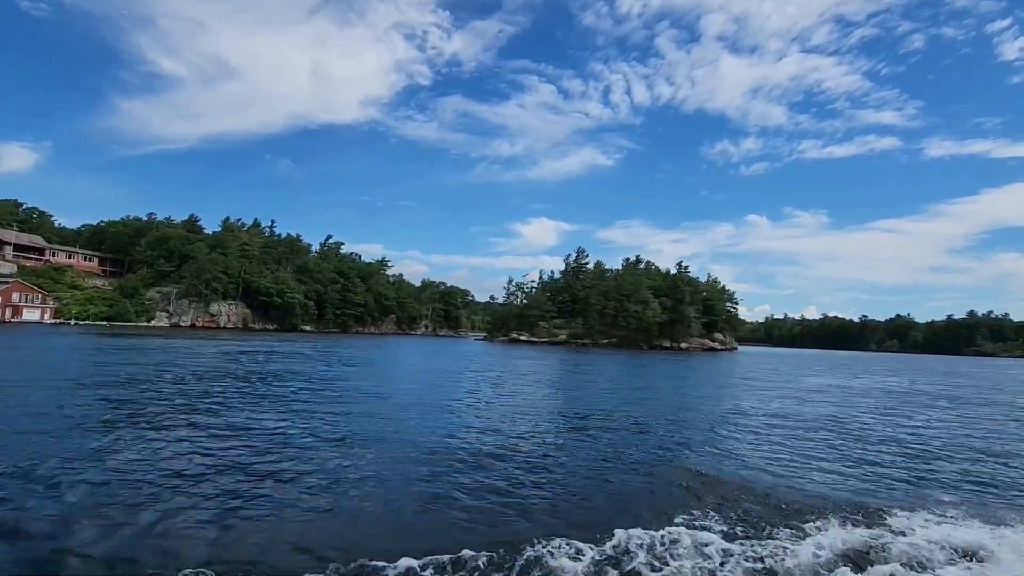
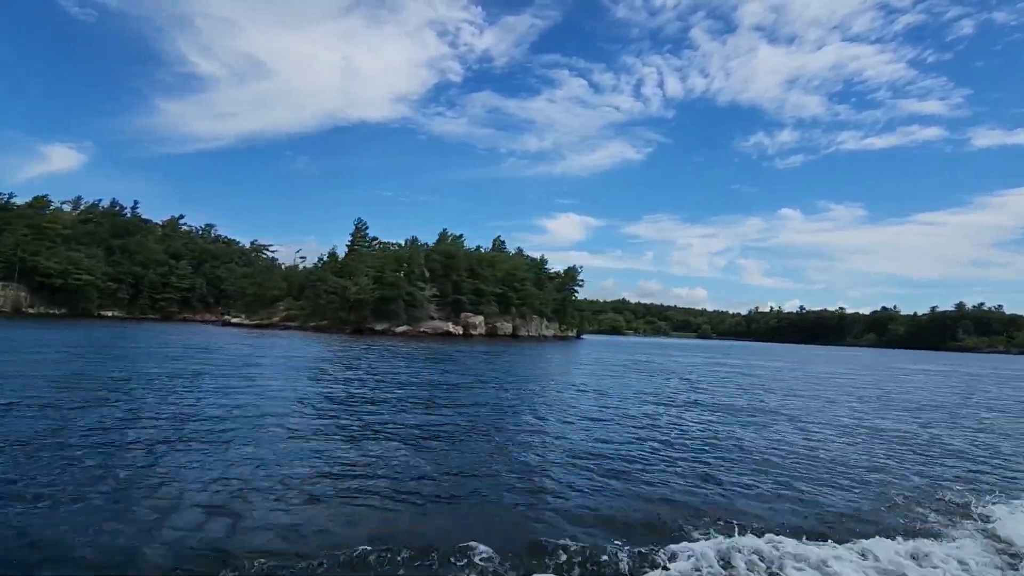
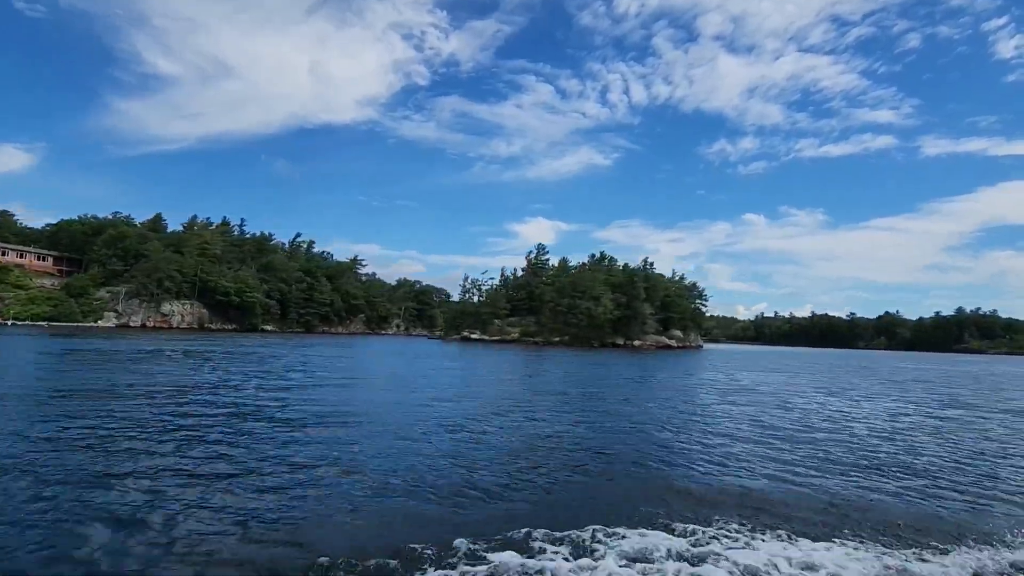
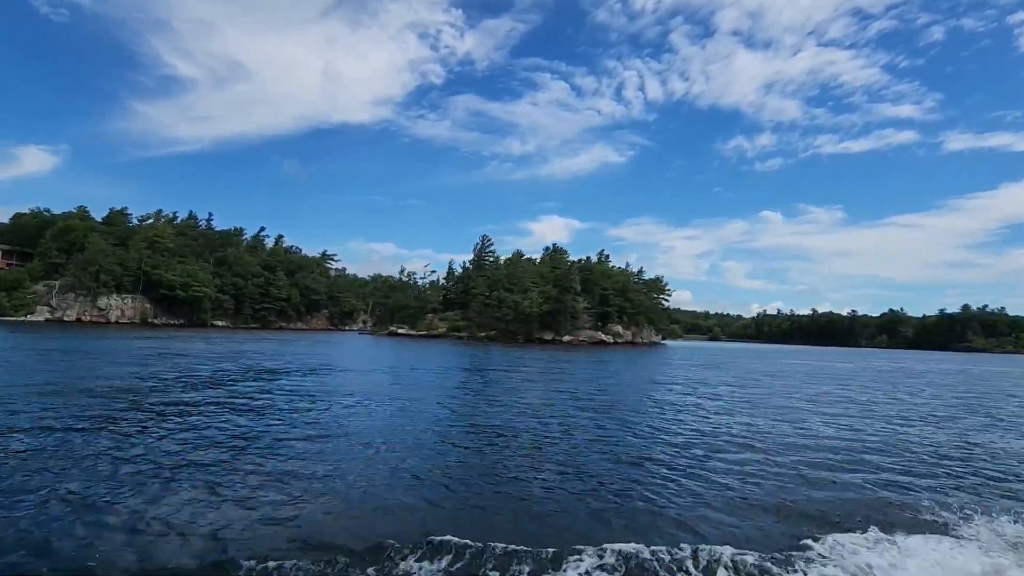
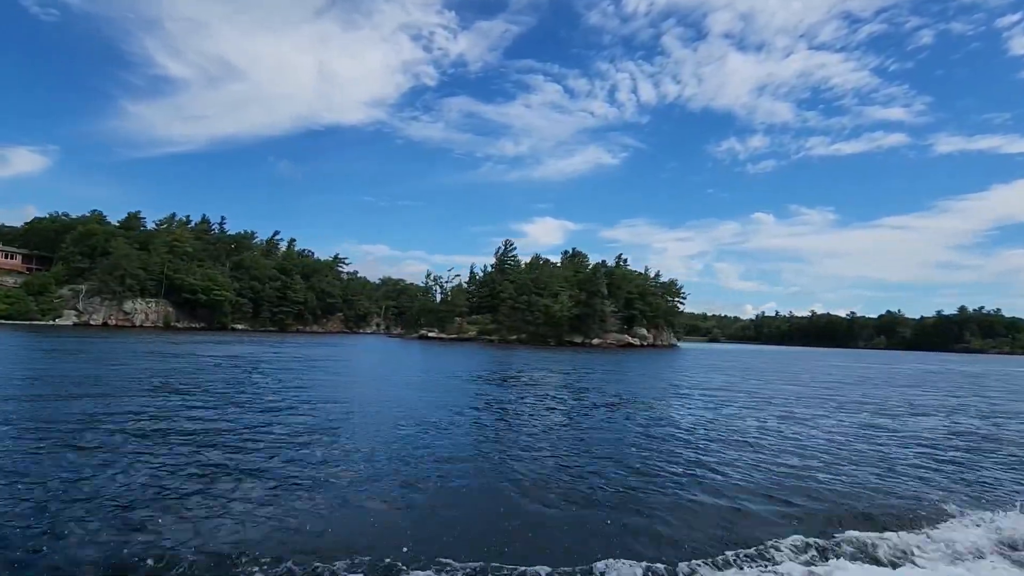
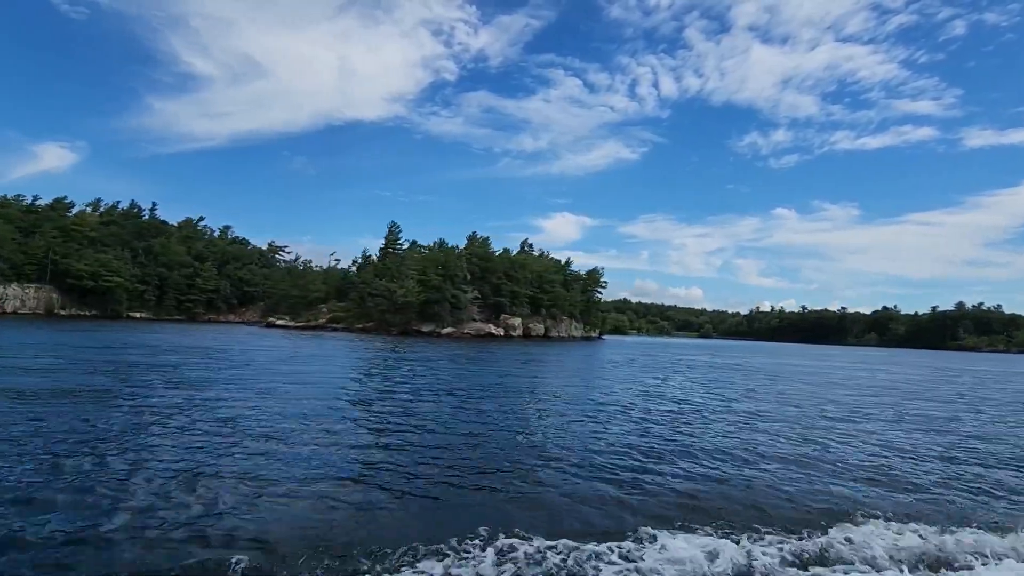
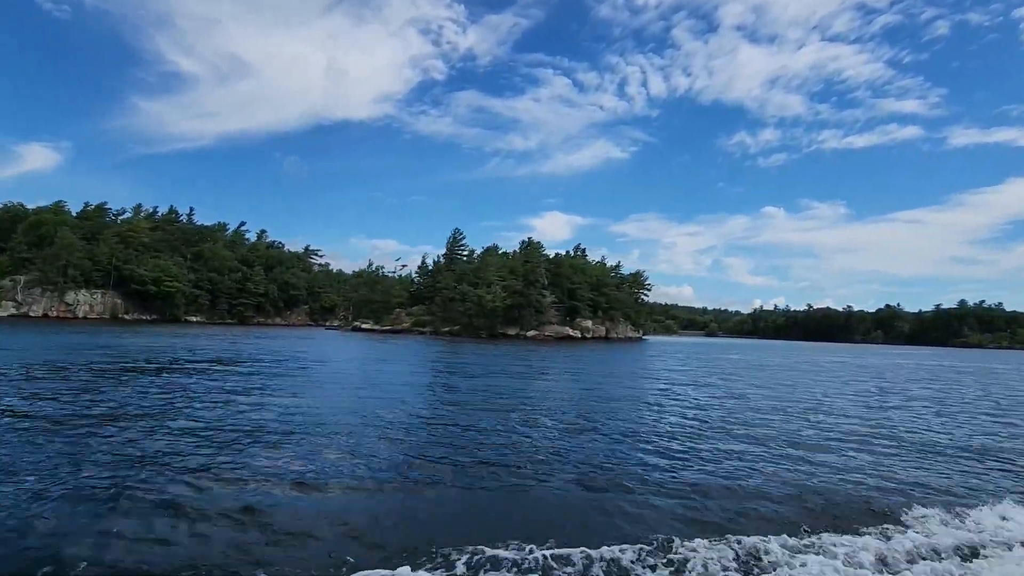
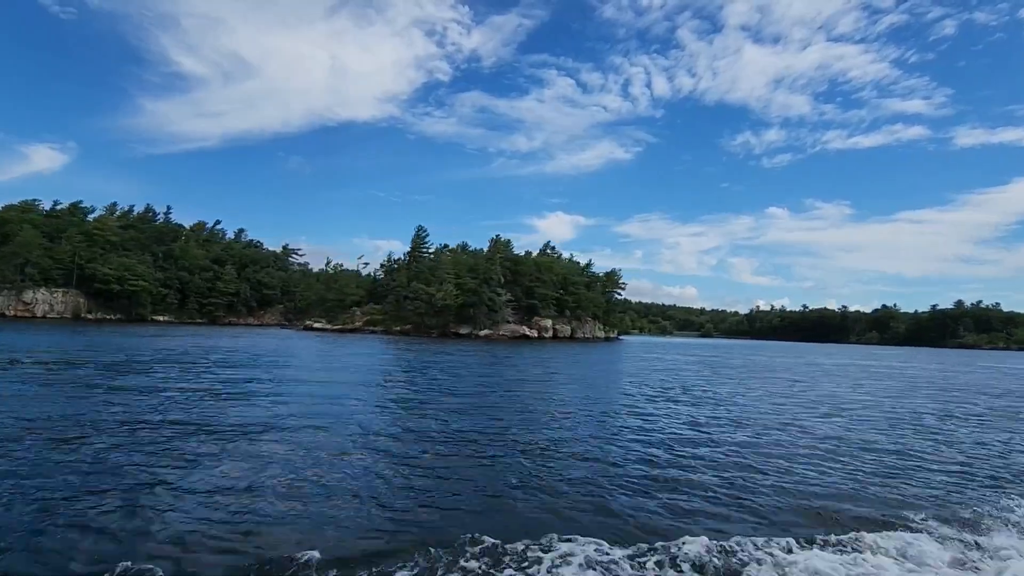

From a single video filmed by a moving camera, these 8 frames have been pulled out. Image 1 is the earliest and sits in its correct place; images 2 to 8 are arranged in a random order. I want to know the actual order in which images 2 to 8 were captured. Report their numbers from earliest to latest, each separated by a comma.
3, 5, 4, 7, 8, 6, 2
